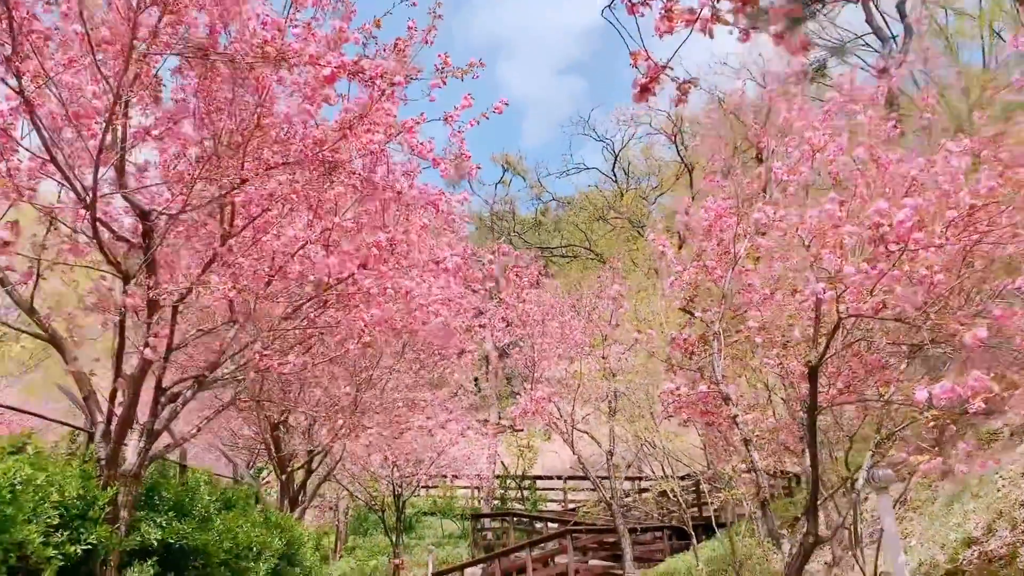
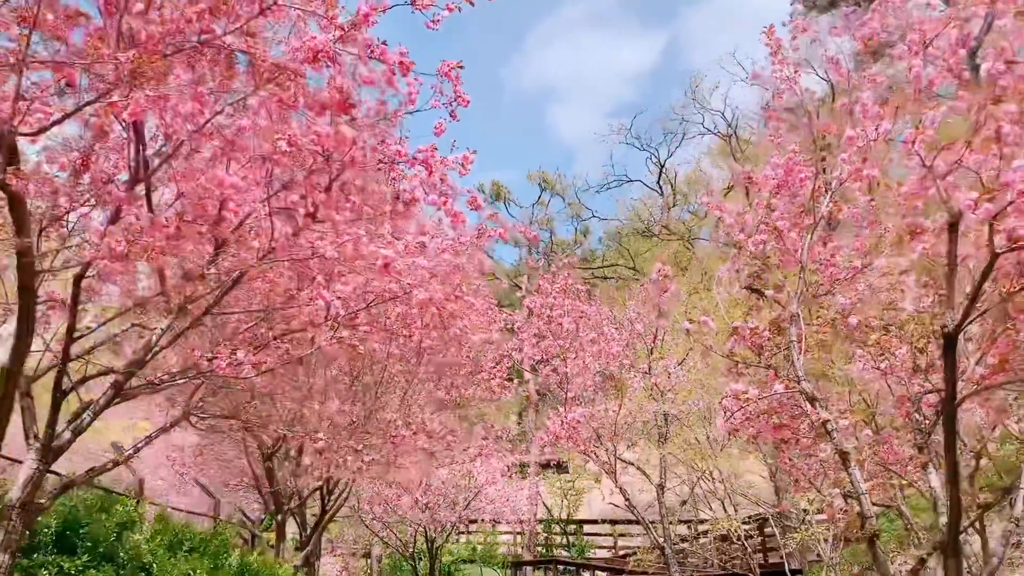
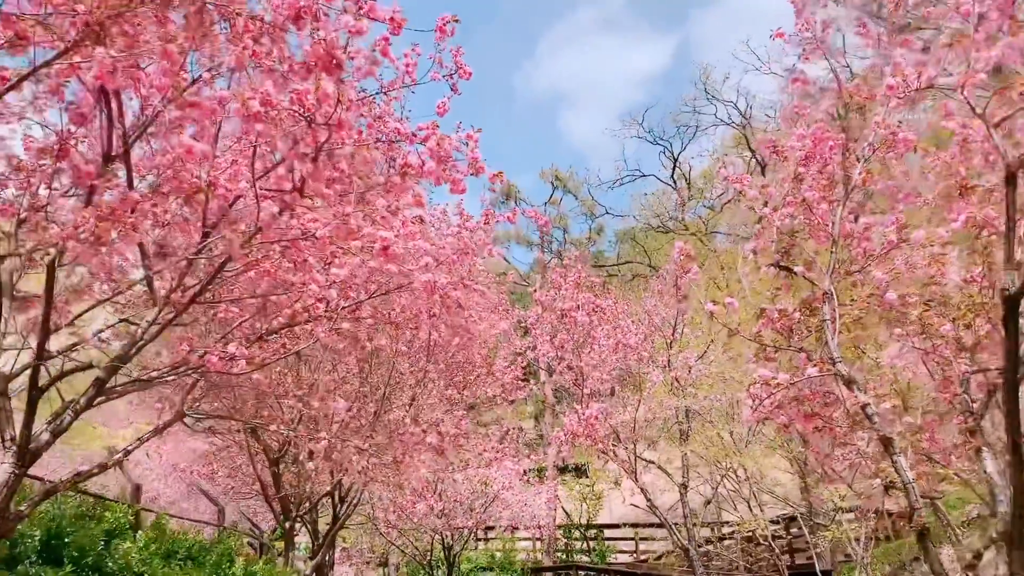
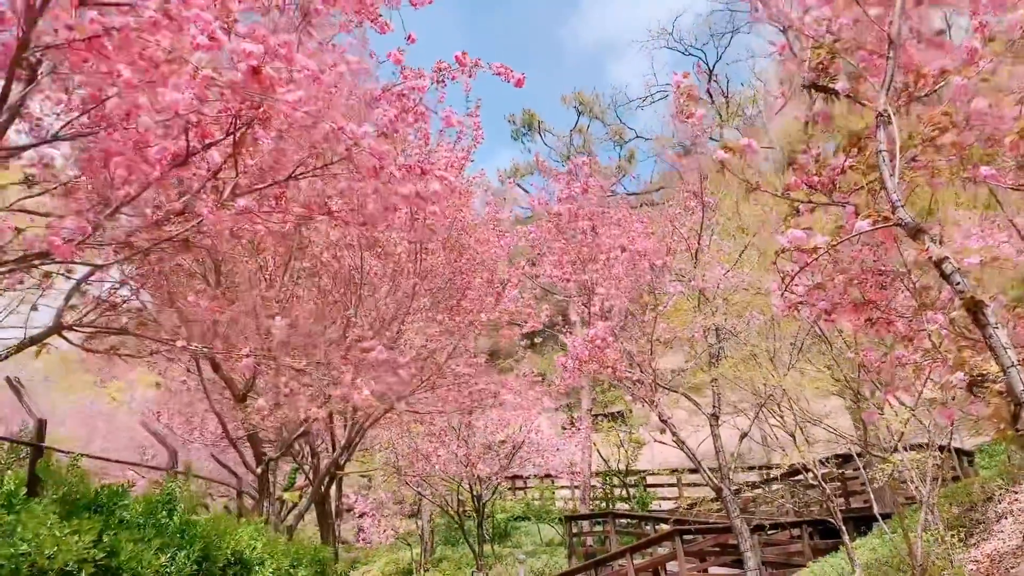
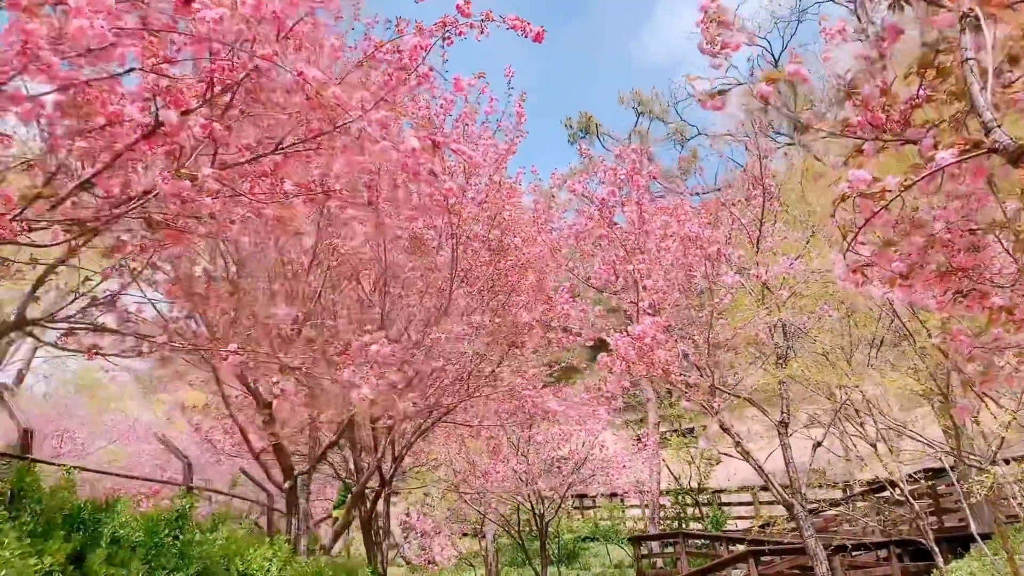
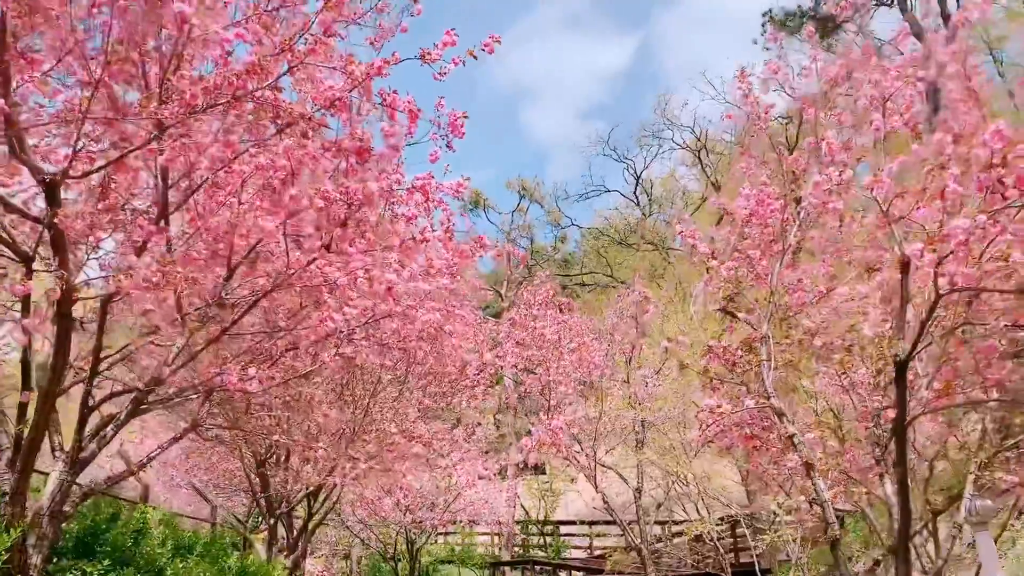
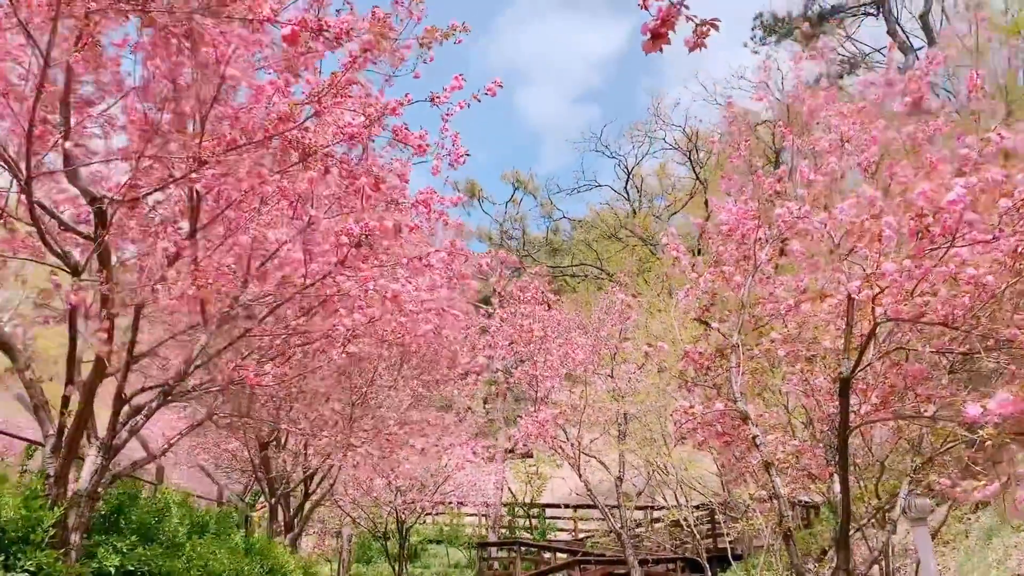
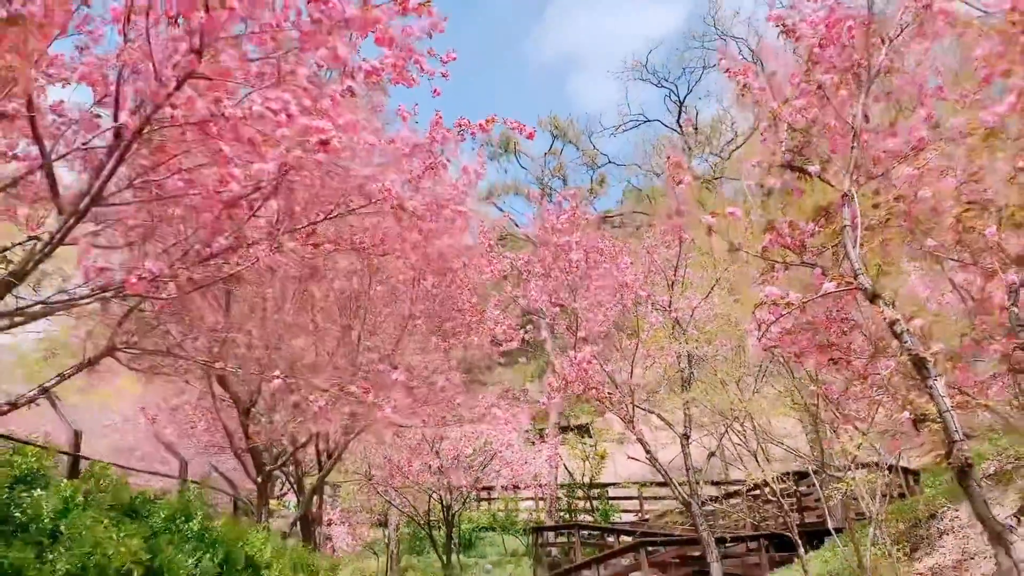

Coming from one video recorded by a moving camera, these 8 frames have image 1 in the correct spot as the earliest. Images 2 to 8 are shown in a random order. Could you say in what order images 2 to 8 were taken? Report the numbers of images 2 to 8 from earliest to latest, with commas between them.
7, 6, 2, 3, 8, 4, 5
